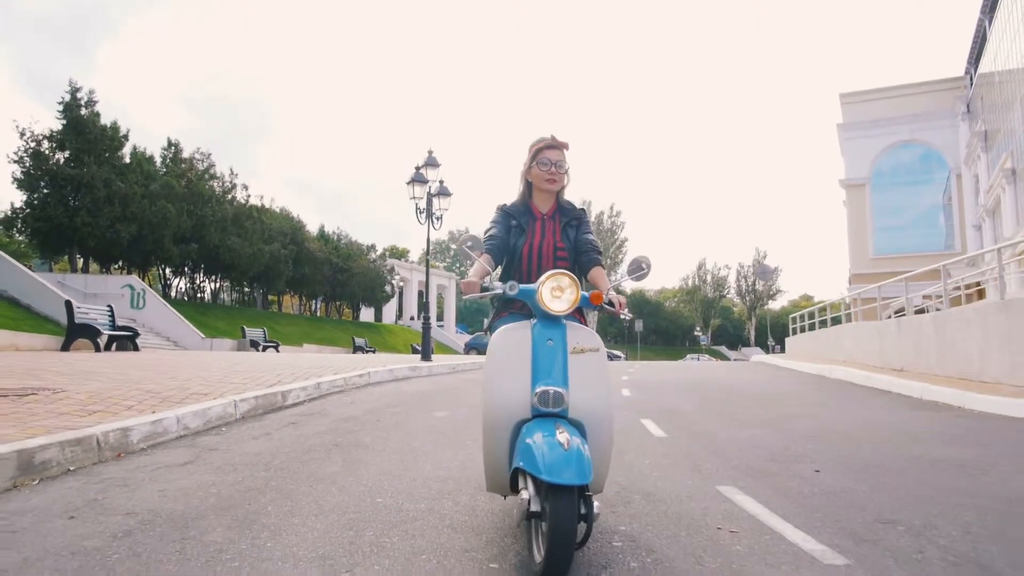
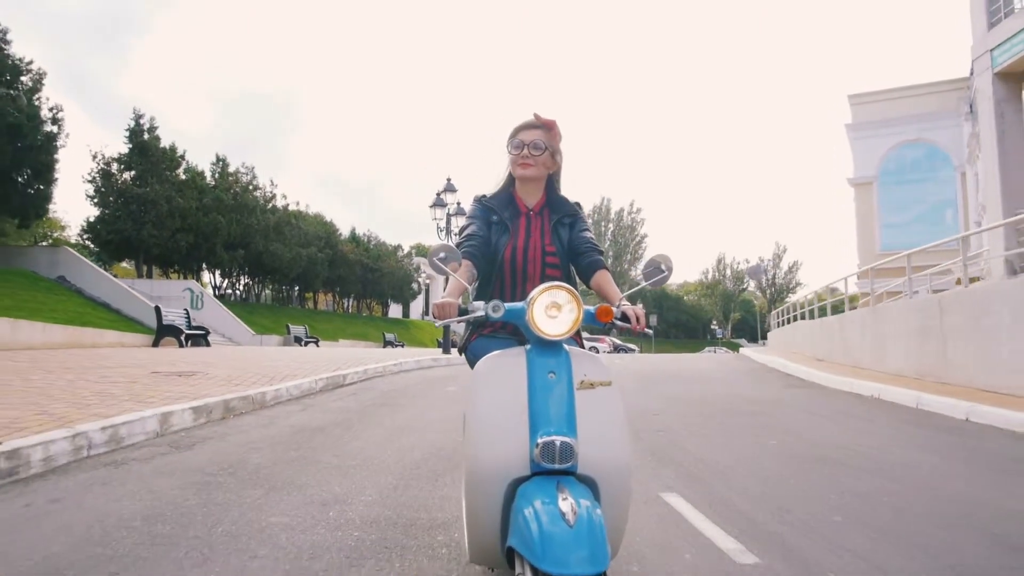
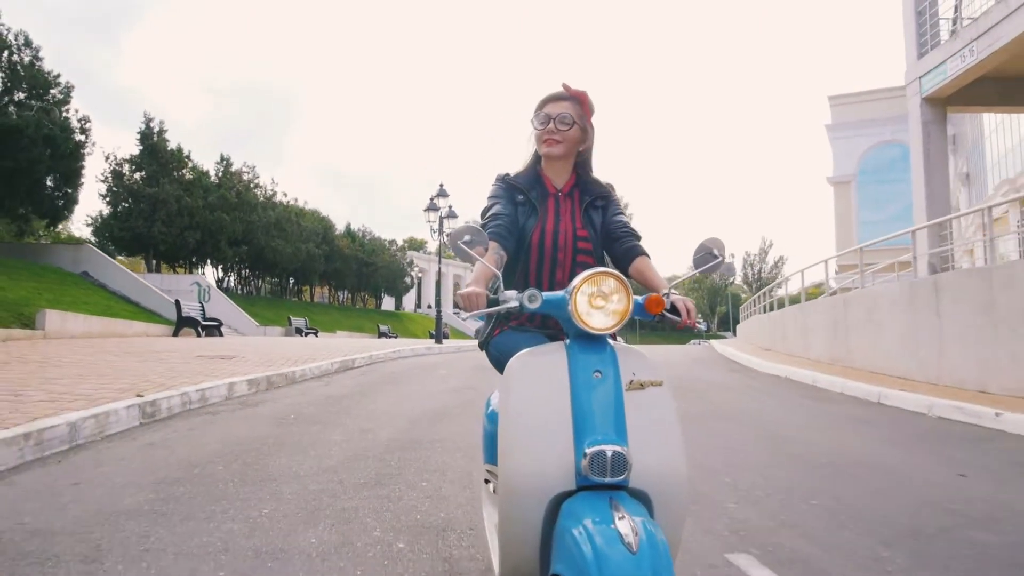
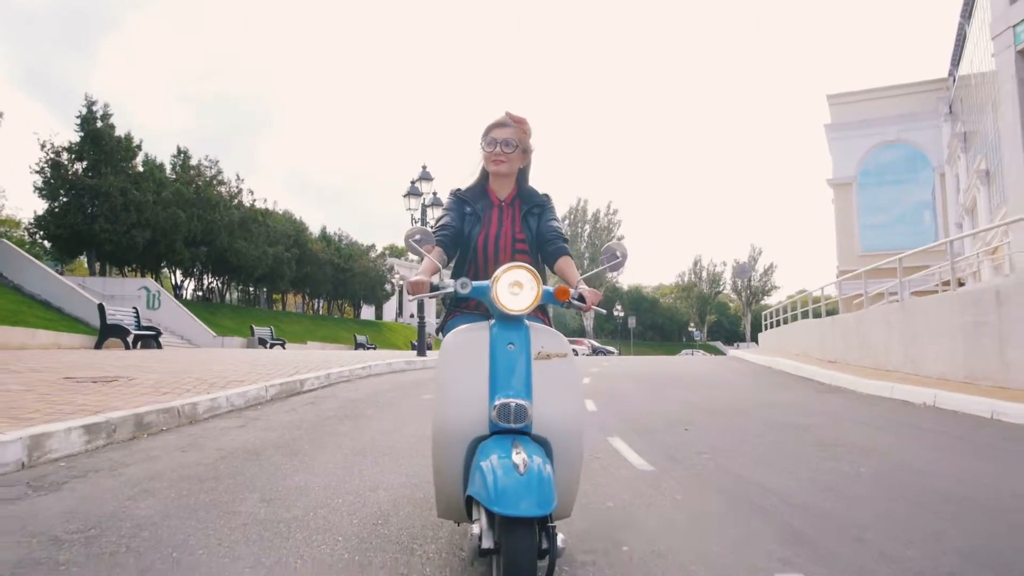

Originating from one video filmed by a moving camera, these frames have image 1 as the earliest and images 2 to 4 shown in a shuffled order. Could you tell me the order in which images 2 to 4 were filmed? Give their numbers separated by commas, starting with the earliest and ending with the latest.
4, 2, 3
